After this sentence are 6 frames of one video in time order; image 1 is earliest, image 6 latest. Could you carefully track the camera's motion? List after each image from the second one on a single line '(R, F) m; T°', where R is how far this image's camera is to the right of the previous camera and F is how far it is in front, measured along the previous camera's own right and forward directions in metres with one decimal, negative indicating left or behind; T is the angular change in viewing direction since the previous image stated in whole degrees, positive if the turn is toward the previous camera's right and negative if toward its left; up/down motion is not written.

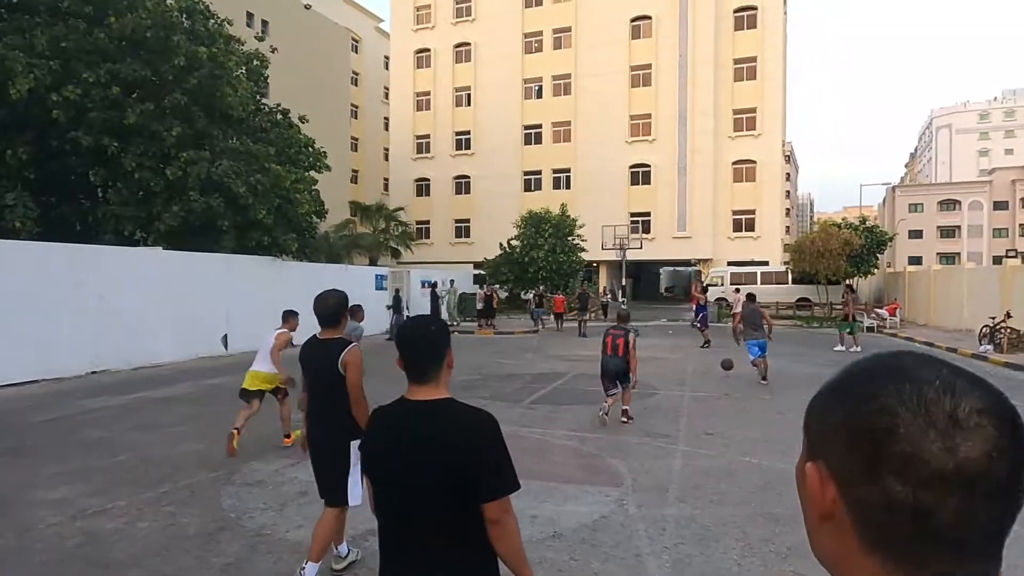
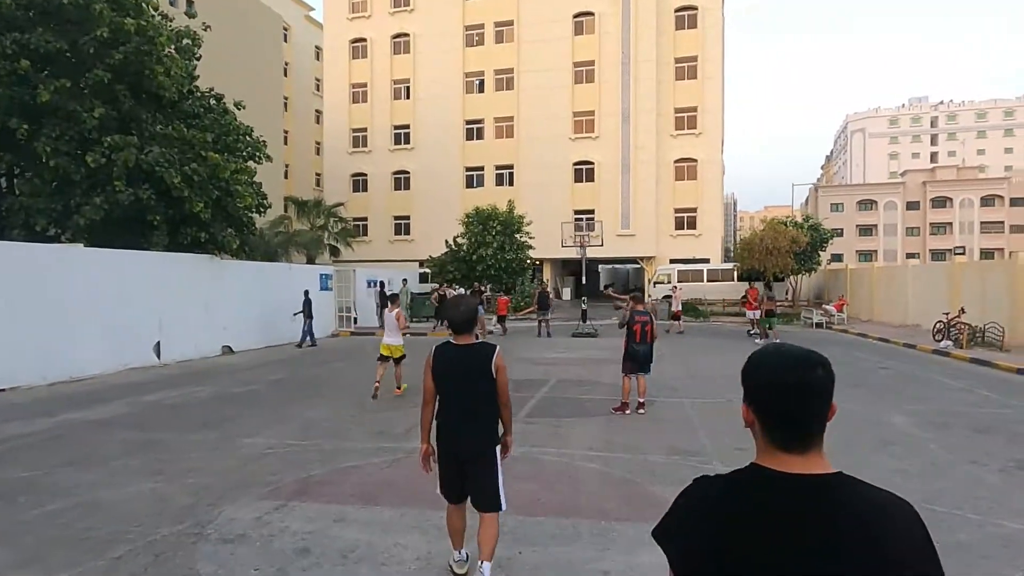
(-1.0, +1.2) m; +6°
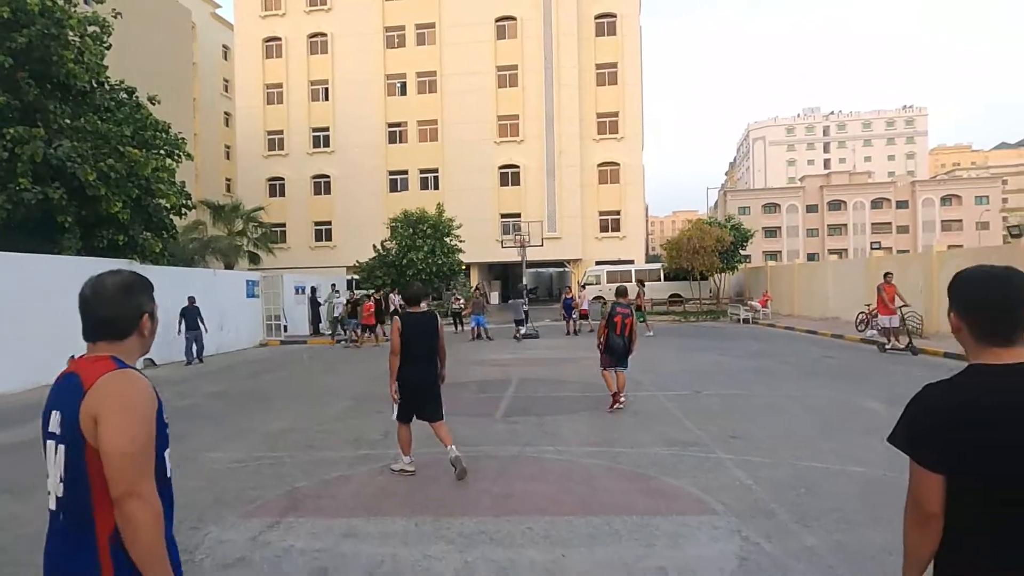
(-0.9, +0.5) m; +7°
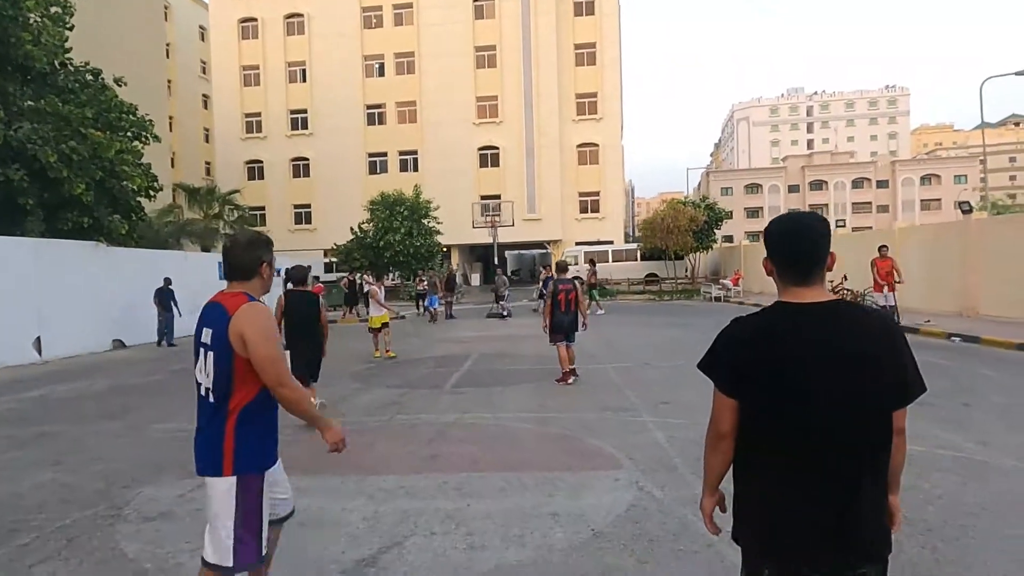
(+0.6, -0.3) m; +1°
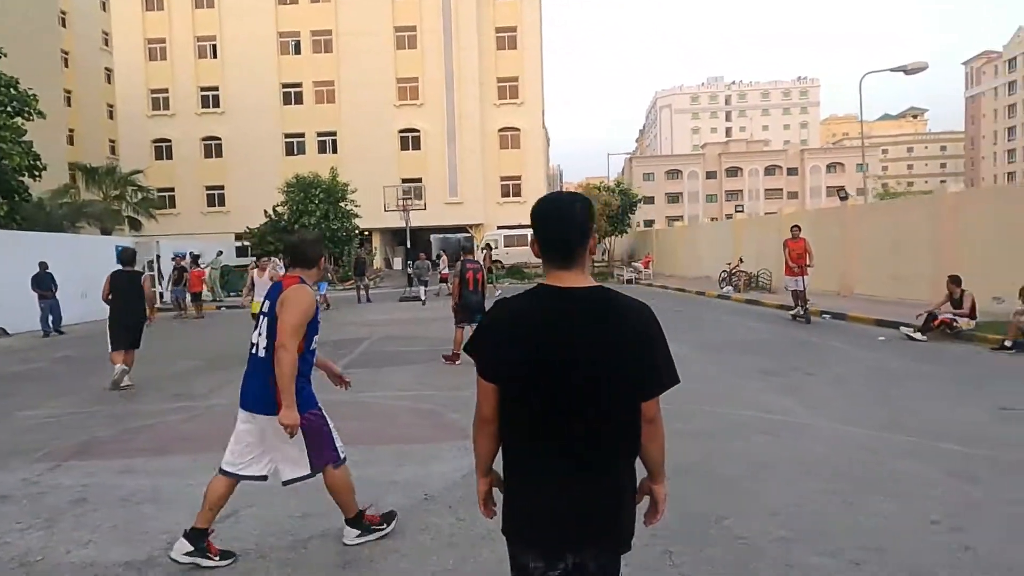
(+0.7, -0.3) m; +6°
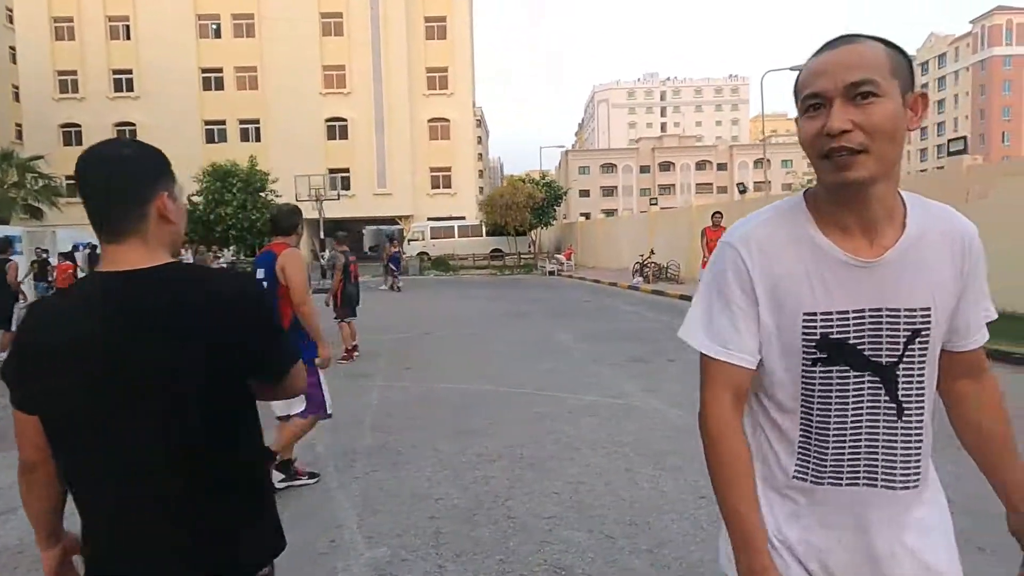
(+1.0, -0.1) m; +5°
